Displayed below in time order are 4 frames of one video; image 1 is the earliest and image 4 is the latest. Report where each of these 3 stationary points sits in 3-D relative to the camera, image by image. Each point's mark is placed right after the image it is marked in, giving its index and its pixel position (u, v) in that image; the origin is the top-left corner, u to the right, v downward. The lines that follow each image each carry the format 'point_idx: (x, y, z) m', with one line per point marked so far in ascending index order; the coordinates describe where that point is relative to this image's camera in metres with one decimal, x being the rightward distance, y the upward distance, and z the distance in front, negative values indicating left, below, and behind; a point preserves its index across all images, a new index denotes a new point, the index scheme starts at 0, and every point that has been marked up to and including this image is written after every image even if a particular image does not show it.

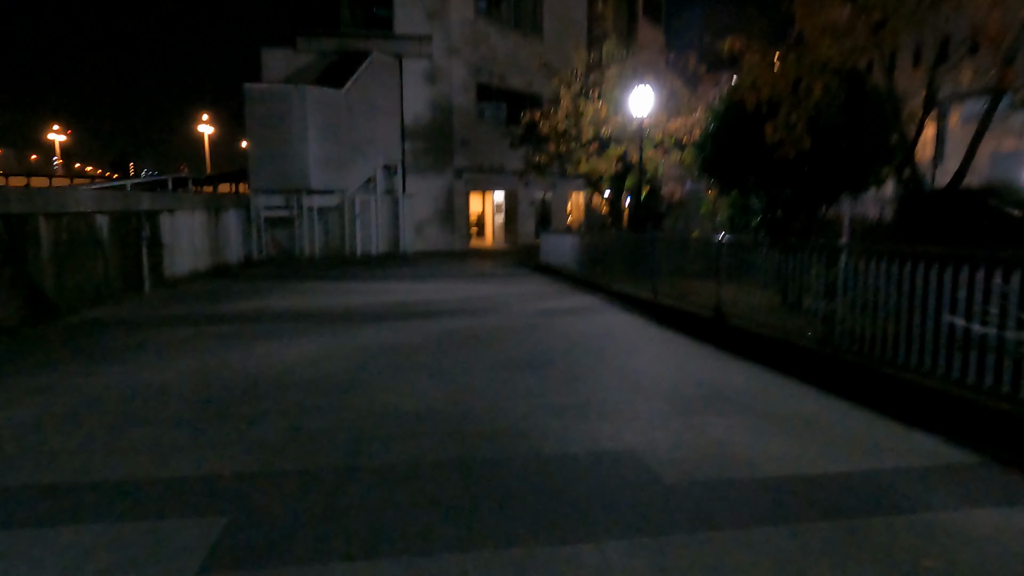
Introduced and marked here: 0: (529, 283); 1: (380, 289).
0: (+0.4, +0.1, +17.6) m
1: (-3.6, 0.0, +17.8) m
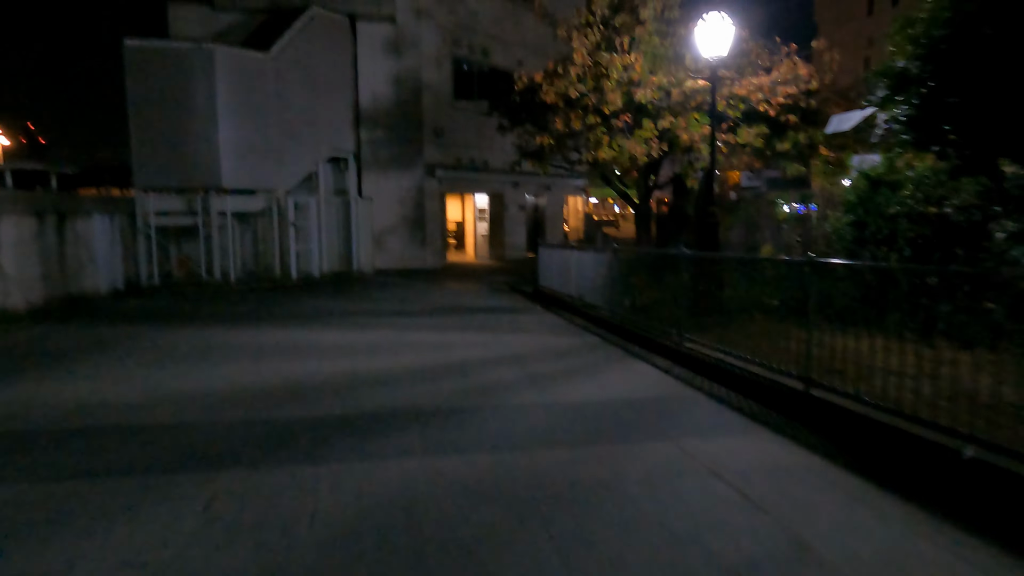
0: (+0.3, -0.8, +10.9) m
1: (-3.7, -0.9, +11.0) m
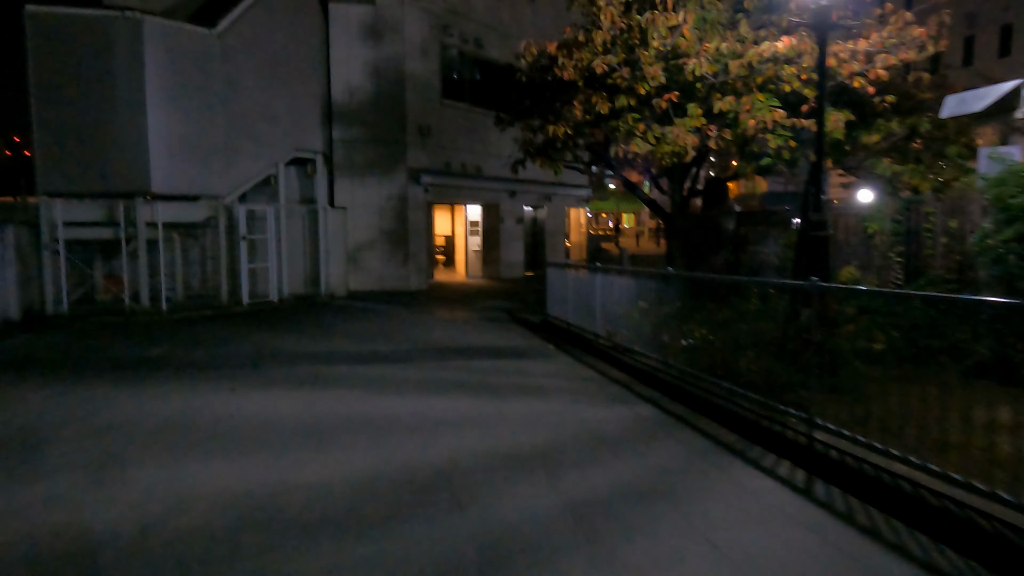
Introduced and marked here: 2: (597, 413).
0: (+0.5, -1.3, +7.4) m
1: (-3.5, -1.4, +7.4) m
2: (+0.9, -1.3, +7.0) m
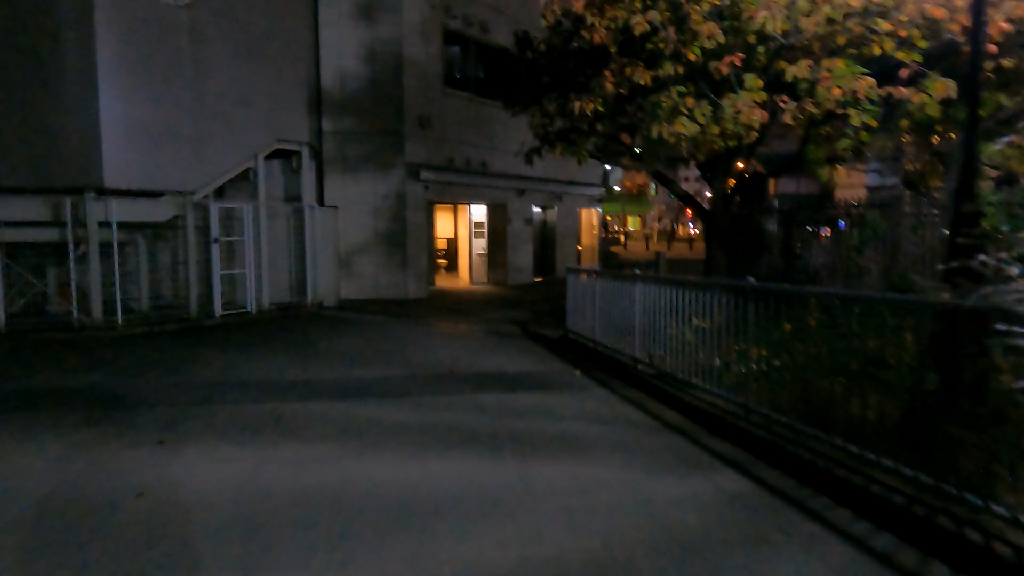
0: (+0.7, -1.4, +5.3) m
1: (-3.3, -1.5, +5.3) m
2: (+1.1, -1.5, +4.9) m
